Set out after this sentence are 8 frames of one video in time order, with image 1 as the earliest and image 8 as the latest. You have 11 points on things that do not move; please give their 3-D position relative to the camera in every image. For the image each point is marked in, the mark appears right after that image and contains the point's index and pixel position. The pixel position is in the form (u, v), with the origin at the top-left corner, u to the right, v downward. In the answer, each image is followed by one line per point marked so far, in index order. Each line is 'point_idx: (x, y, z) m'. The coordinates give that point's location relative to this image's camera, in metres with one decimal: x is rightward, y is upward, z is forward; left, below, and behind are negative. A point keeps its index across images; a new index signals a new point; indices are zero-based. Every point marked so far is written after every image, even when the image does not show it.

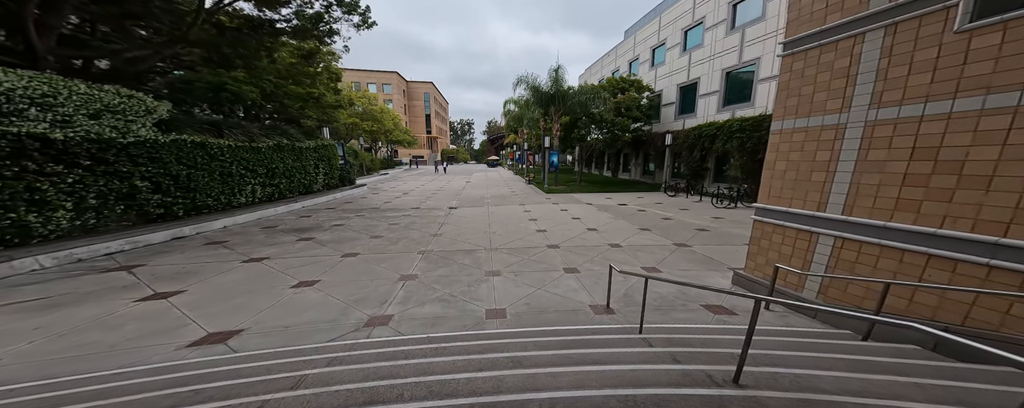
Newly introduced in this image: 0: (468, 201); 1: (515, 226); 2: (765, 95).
0: (-1.9, +0.1, +12.2) m
1: (0.0, -0.7, +8.1) m
2: (+10.7, +4.8, +12.1) m
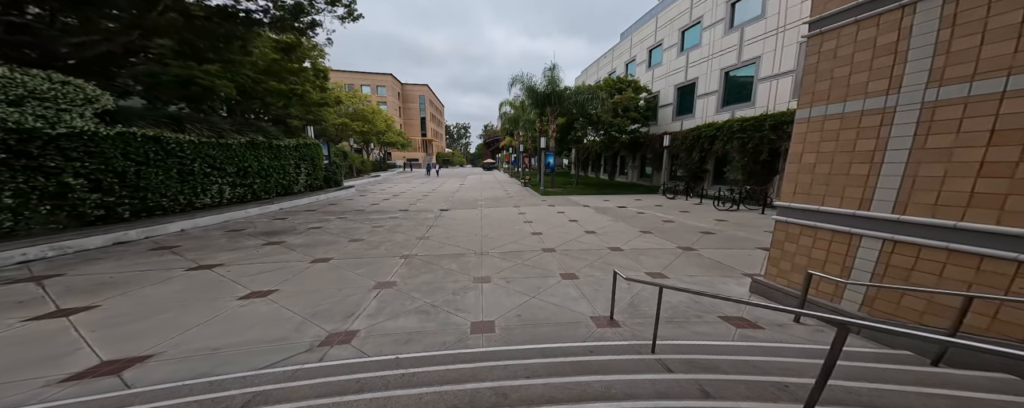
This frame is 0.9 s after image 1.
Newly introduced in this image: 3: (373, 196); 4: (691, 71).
0: (-2.1, 0.0, +11.7) m
1: (-0.1, -0.7, +7.6) m
2: (+10.5, +4.7, +11.8) m
3: (-5.9, +0.3, +12.0) m
4: (+9.5, +7.3, +15.1) m
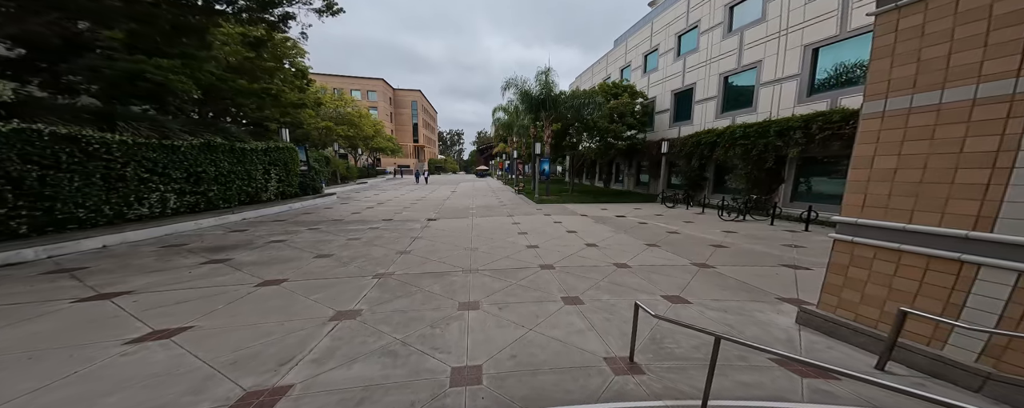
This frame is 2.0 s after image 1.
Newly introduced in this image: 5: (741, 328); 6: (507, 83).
0: (-2.4, -0.3, +11.0) m
1: (-0.3, -0.9, +6.9) m
2: (+10.3, +4.3, +11.5) m
3: (-6.2, 0.0, +11.2) m
4: (+9.2, +6.8, +14.8) m
5: (+2.3, -1.2, +2.8) m
6: (-0.3, +7.1, +16.1) m
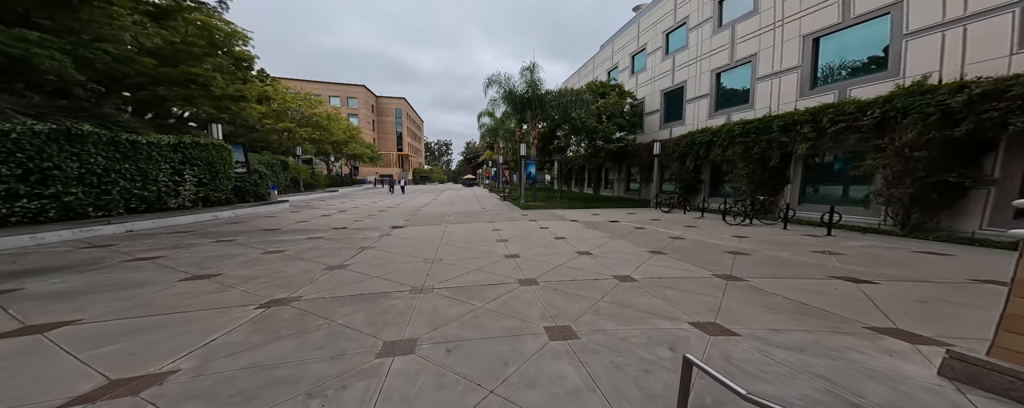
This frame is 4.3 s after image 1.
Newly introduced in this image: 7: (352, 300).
0: (-3.0, -0.5, +9.6) m
1: (-0.8, -0.9, +5.6) m
2: (+9.5, +4.2, +10.9) m
3: (-6.9, -0.3, +9.8) m
4: (+8.3, +6.6, +14.2) m
5: (+2.0, -1.1, +1.6) m
6: (-1.2, +6.7, +15.2) m
7: (-1.7, -1.0, +2.9) m
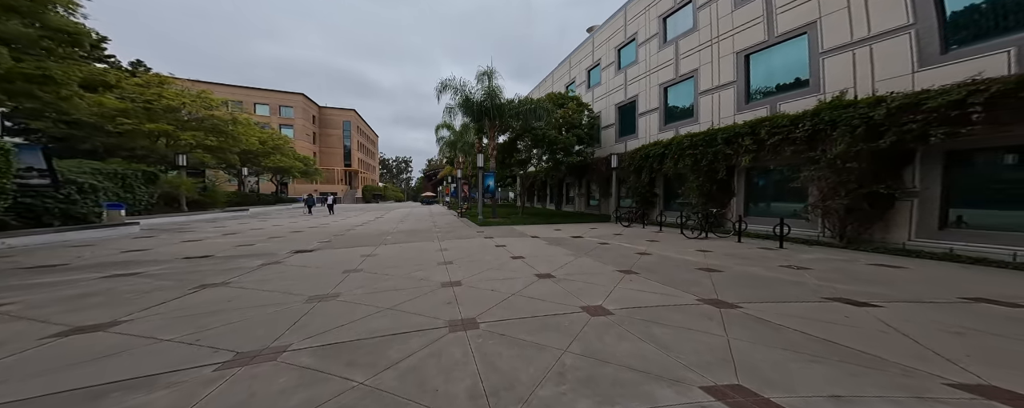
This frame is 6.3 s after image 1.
0: (-4.5, -1.0, +7.9) m
1: (-1.7, -1.1, +4.2) m
2: (+7.7, +3.7, +11.1) m
3: (-8.3, -0.8, +7.5) m
4: (+6.0, +5.8, +14.4) m
5: (+1.5, -1.0, +0.6) m
6: (-3.5, +5.8, +14.1) m
7: (-2.2, -1.0, +1.4) m
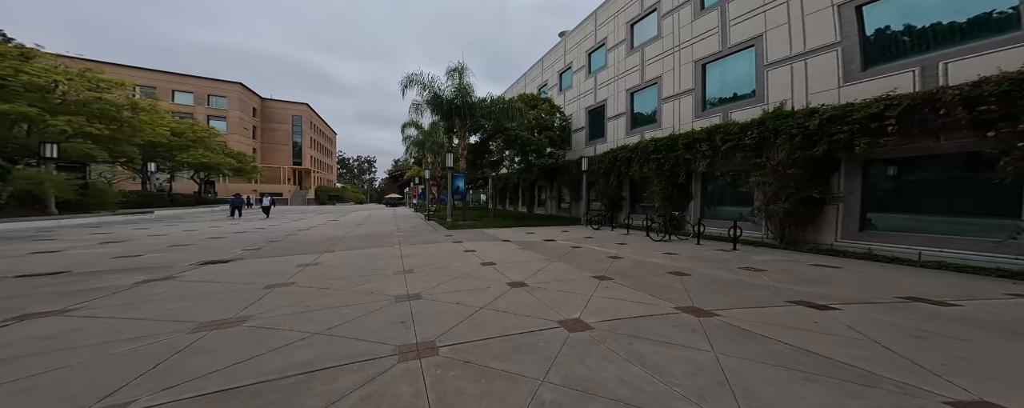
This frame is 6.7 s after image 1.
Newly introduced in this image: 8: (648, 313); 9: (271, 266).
0: (-5.3, -1.0, +6.9) m
1: (-2.2, -1.1, +3.6) m
2: (+6.5, +3.6, +11.5) m
3: (-9.1, -0.7, +6.1) m
4: (+4.4, +5.7, +14.6) m
5: (+1.5, -1.0, +0.3) m
6: (-5.0, +5.7, +13.3) m
7: (-2.3, -1.0, +0.7) m
8: (+1.6, -1.3, +3.3) m
9: (-4.3, -1.0, +4.9) m
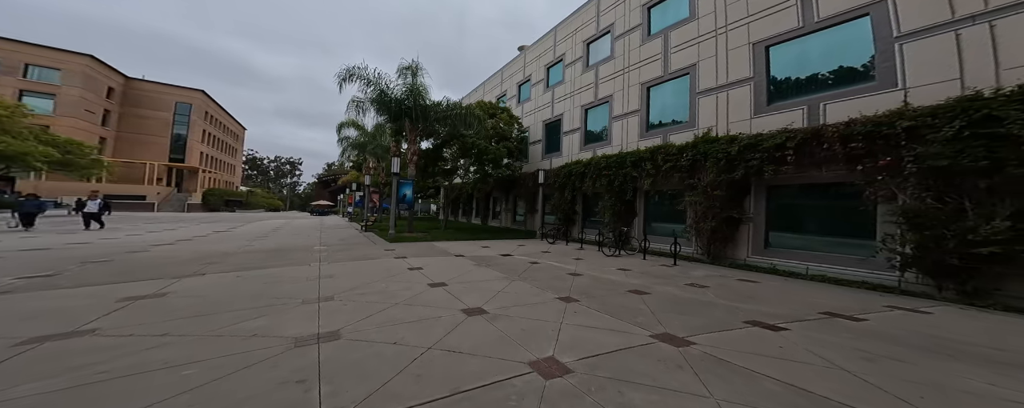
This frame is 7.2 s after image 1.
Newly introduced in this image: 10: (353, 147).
0: (-6.2, -1.0, +5.3) m
1: (-2.6, -1.2, +2.5) m
2: (+4.7, +2.9, +12.1) m
3: (-9.8, -0.6, +3.8) m
4: (+2.2, +5.0, +14.8) m
5: (+1.6, -1.0, 0.0) m
6: (-6.8, +5.5, +11.8) m
7: (-2.2, -0.9, -0.4) m
8: (+1.2, -1.4, +2.9) m
9: (-4.9, -1.0, +3.5) m
10: (-10.8, +3.9, +18.9) m
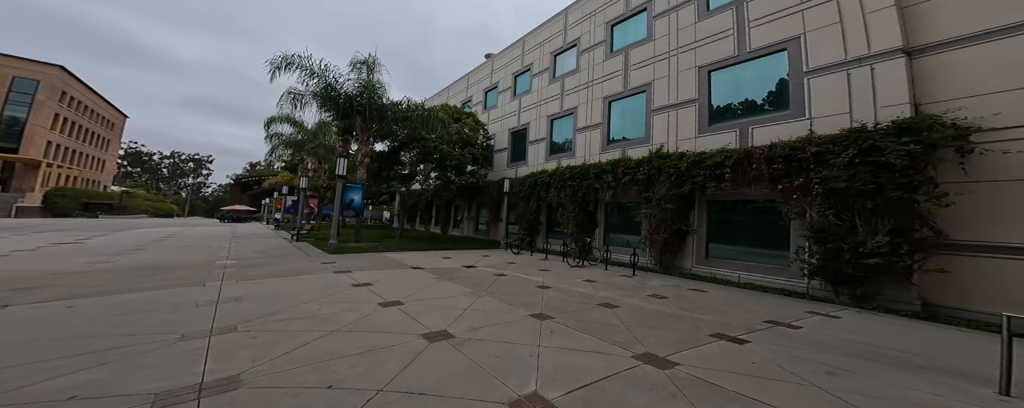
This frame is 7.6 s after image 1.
0: (-6.7, -1.0, +3.9) m
1: (-2.7, -1.1, +1.7) m
2: (+3.3, +2.4, +12.3) m
3: (-10.0, -0.4, +2.0) m
4: (+0.5, +4.5, +14.8) m
5: (+1.8, -1.0, -0.2) m
6: (-8.0, +5.3, +10.6) m
7: (-1.9, -0.8, -1.1) m
8: (+0.9, -1.5, +2.6) m
9: (-5.1, -0.9, +2.4) m
10: (-13.0, +3.7, +17.0) m
